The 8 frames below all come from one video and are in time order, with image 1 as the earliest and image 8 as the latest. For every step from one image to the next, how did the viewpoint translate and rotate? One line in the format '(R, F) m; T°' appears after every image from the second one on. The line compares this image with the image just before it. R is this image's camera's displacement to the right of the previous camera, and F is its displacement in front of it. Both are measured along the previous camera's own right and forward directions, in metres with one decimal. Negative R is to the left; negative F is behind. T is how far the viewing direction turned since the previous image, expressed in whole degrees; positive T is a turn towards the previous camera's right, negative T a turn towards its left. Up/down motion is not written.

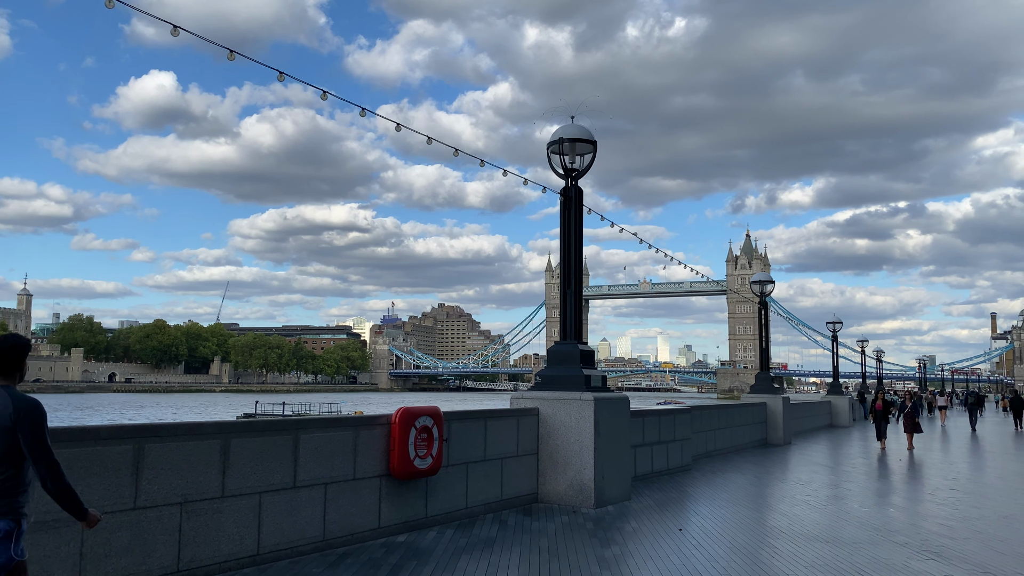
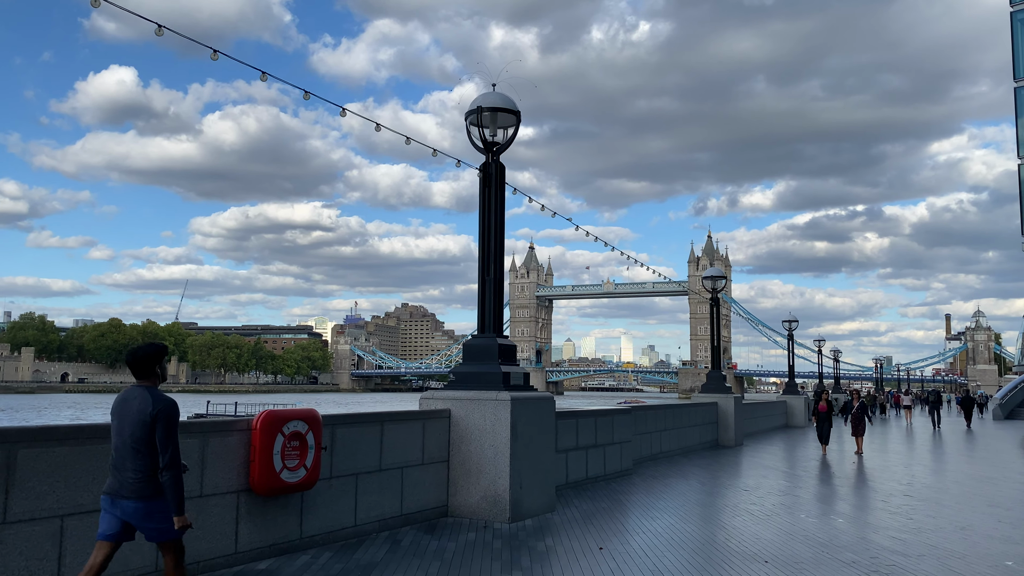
(+0.5, +0.9) m; +2°
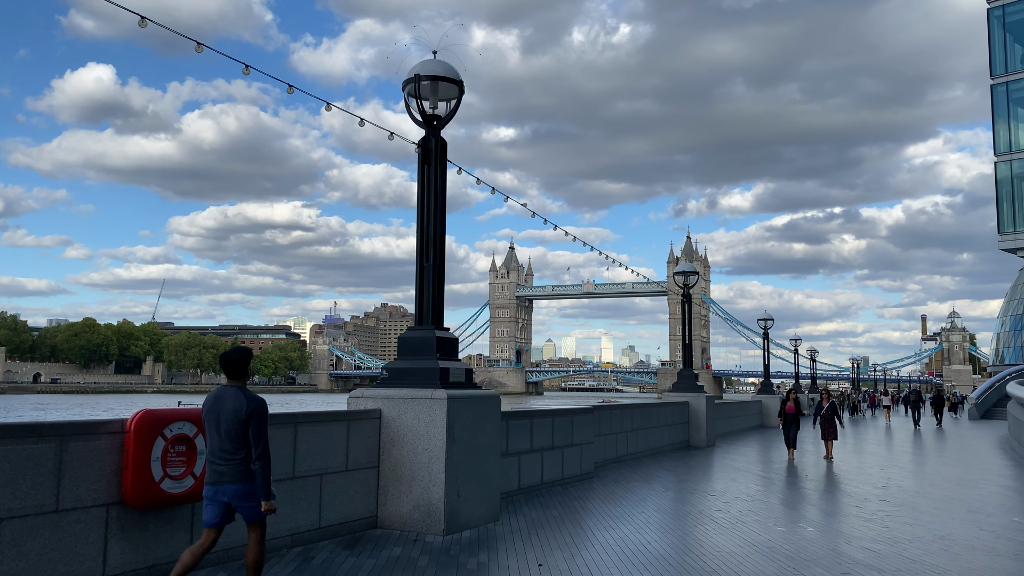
(+0.3, +0.7) m; +1°
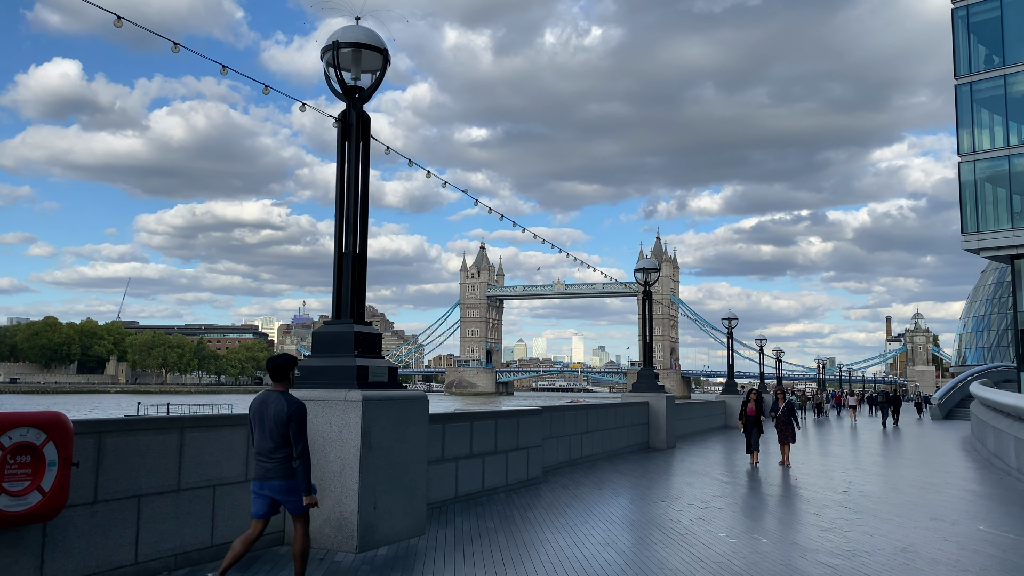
(+0.3, +0.6) m; +2°
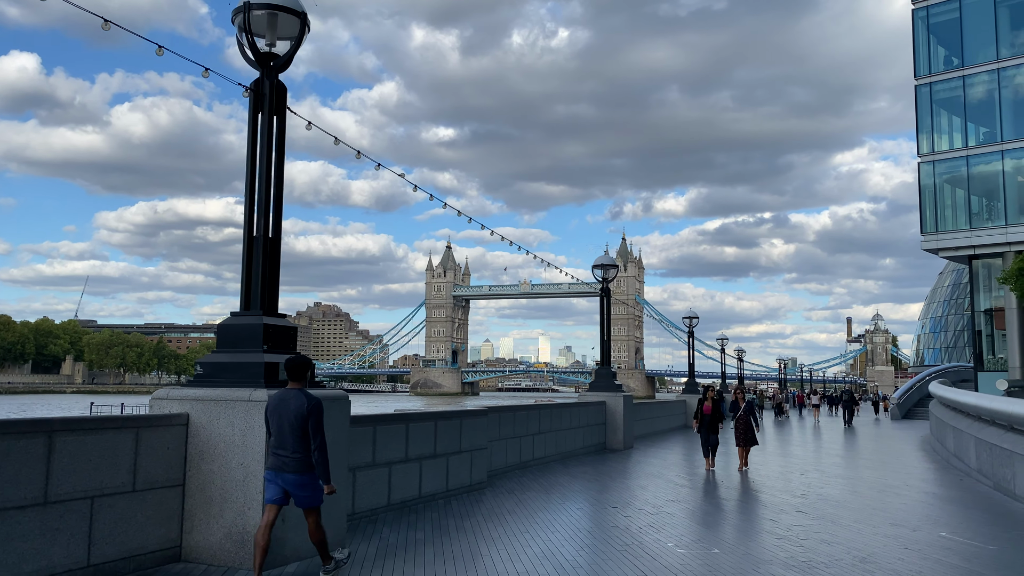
(+0.3, +0.6) m; +2°
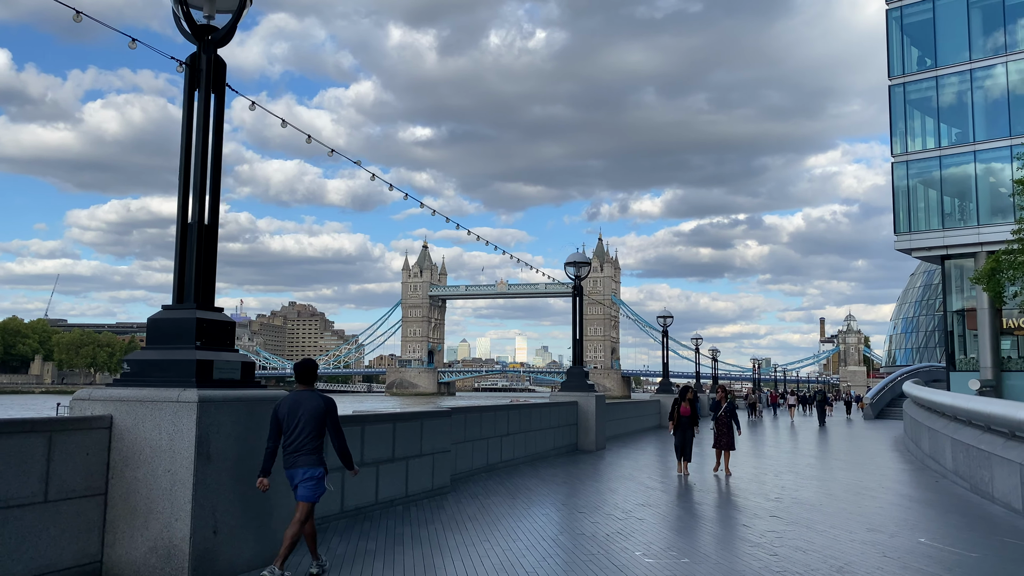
(+0.1, +0.4) m; +2°
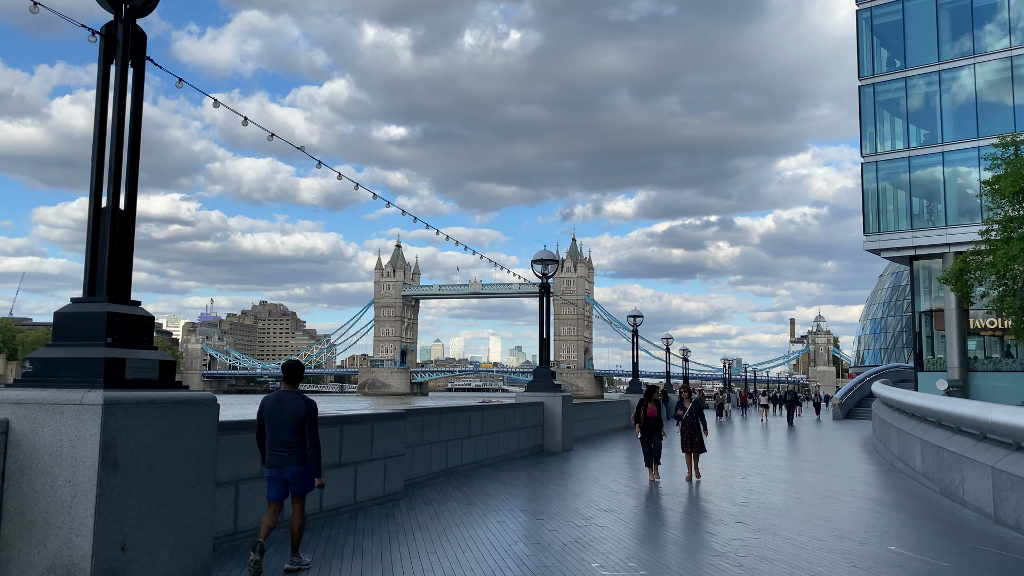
(+0.2, +0.4) m; +2°
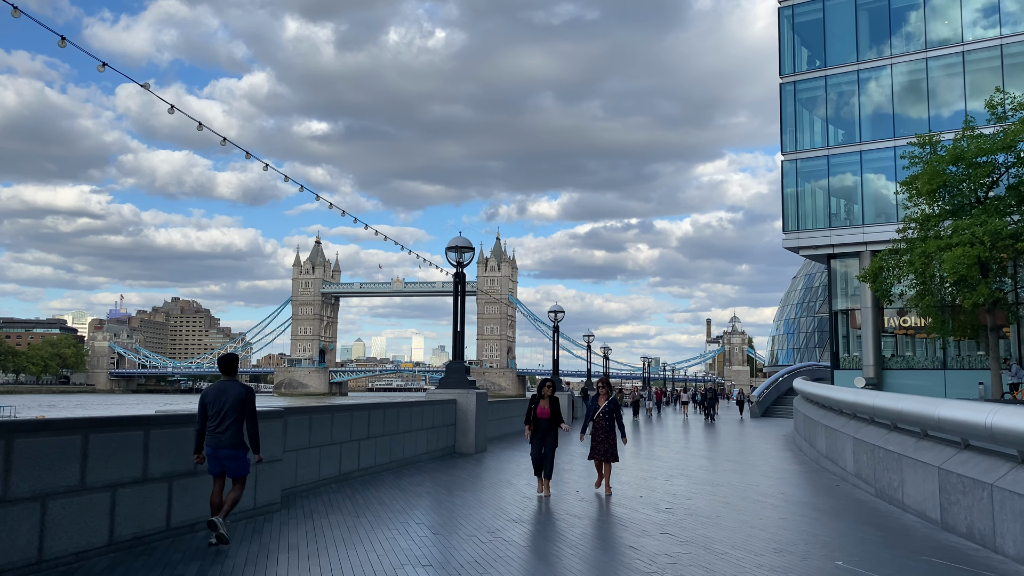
(+0.2, +1.1) m; +5°
